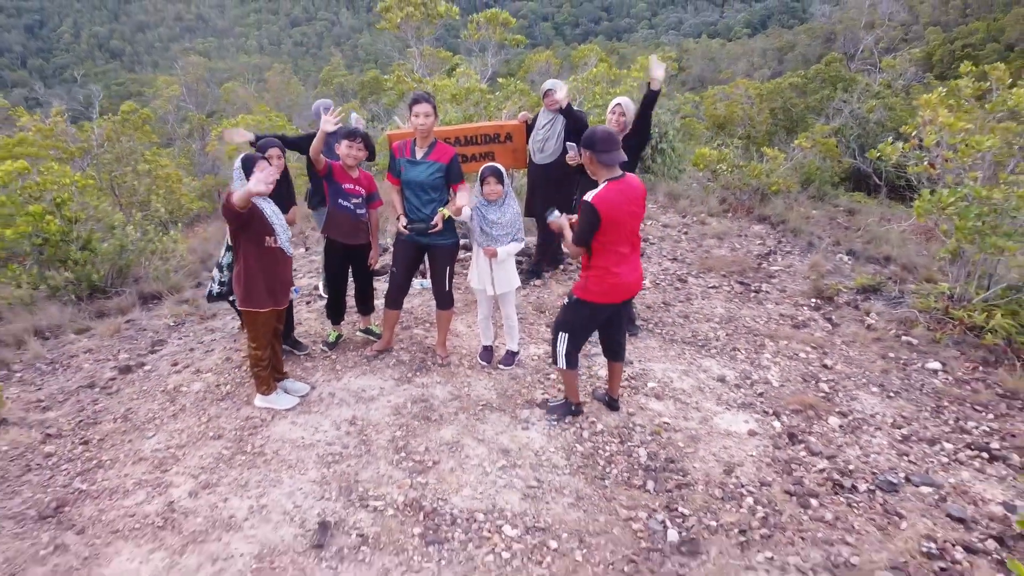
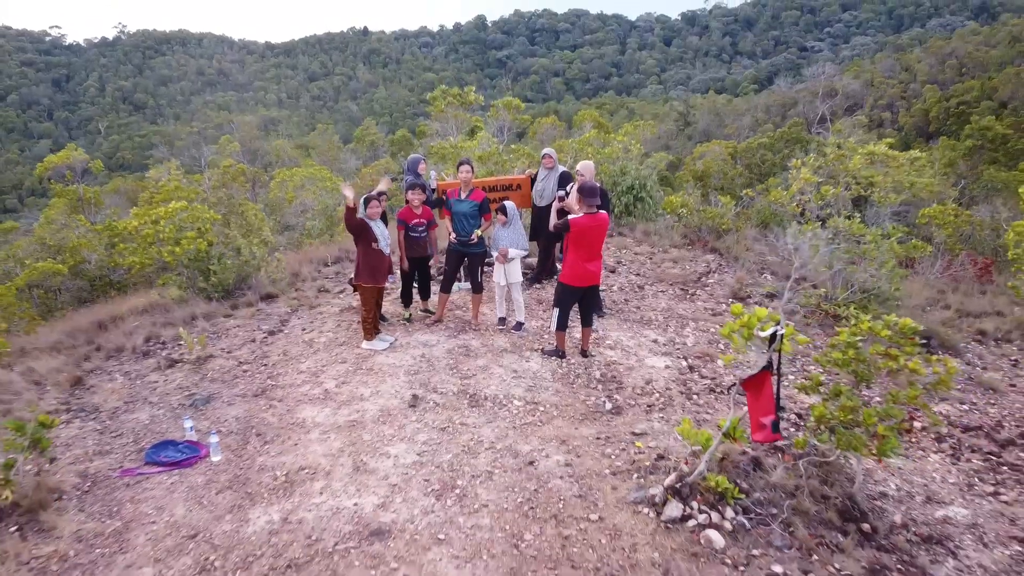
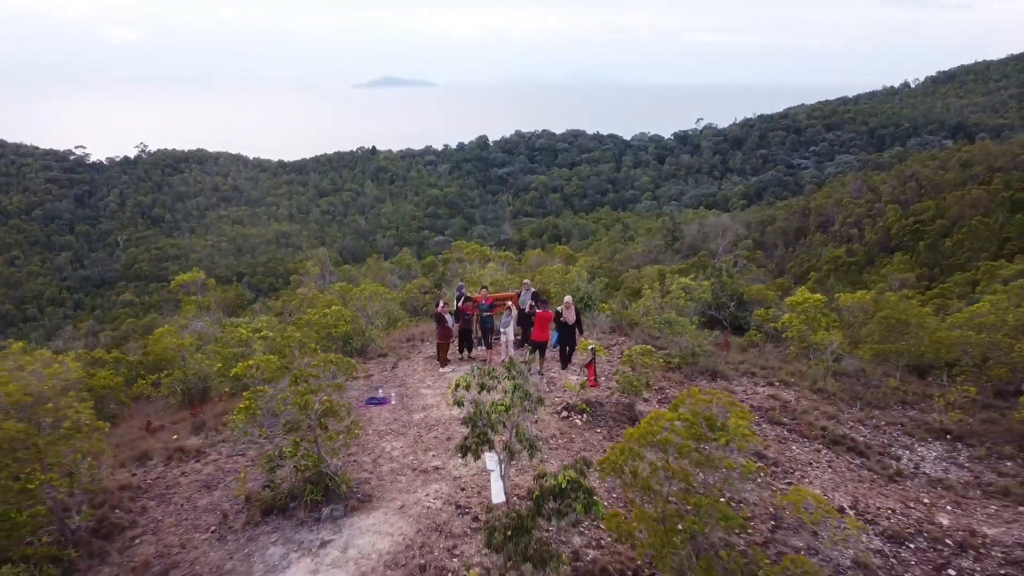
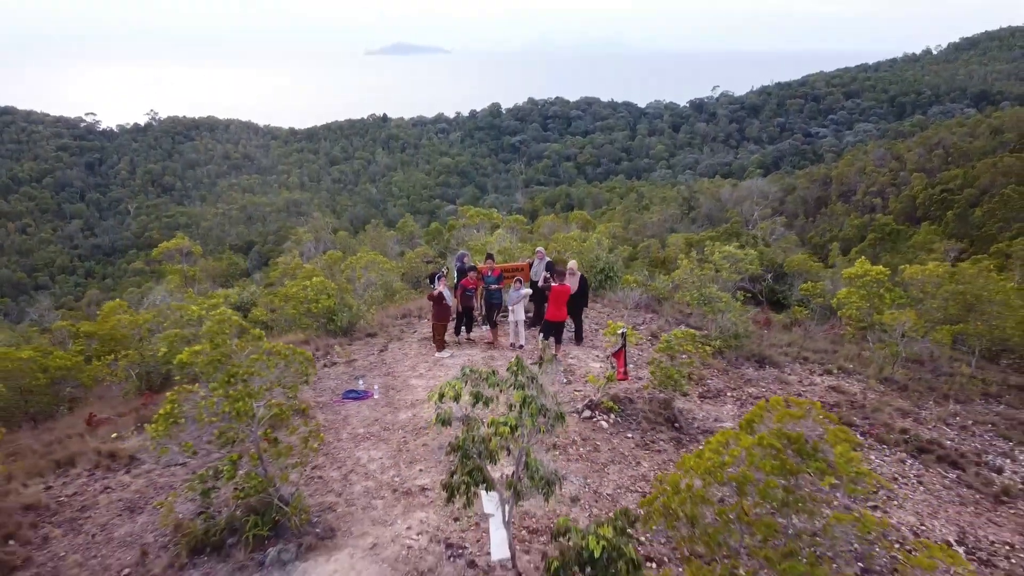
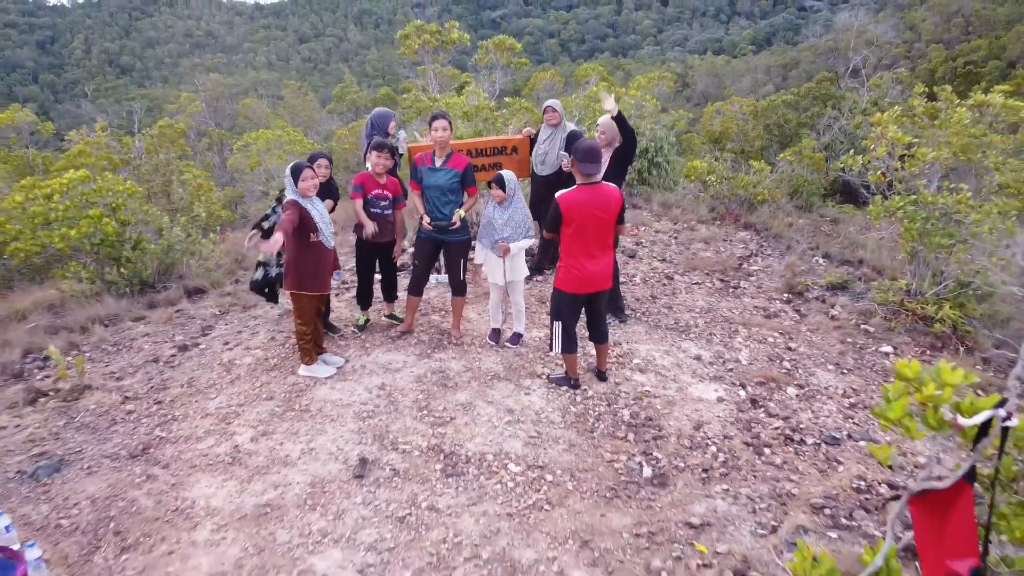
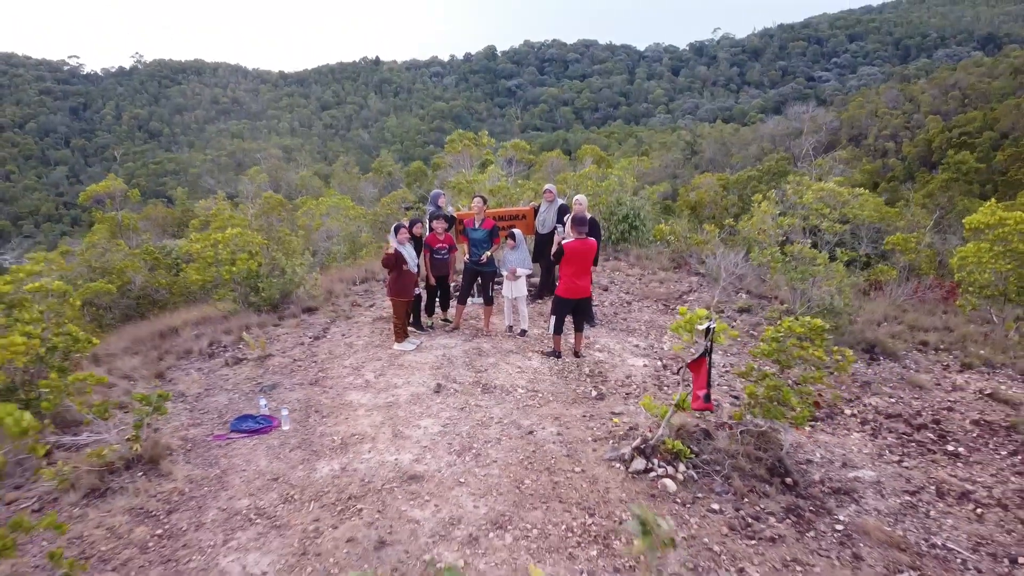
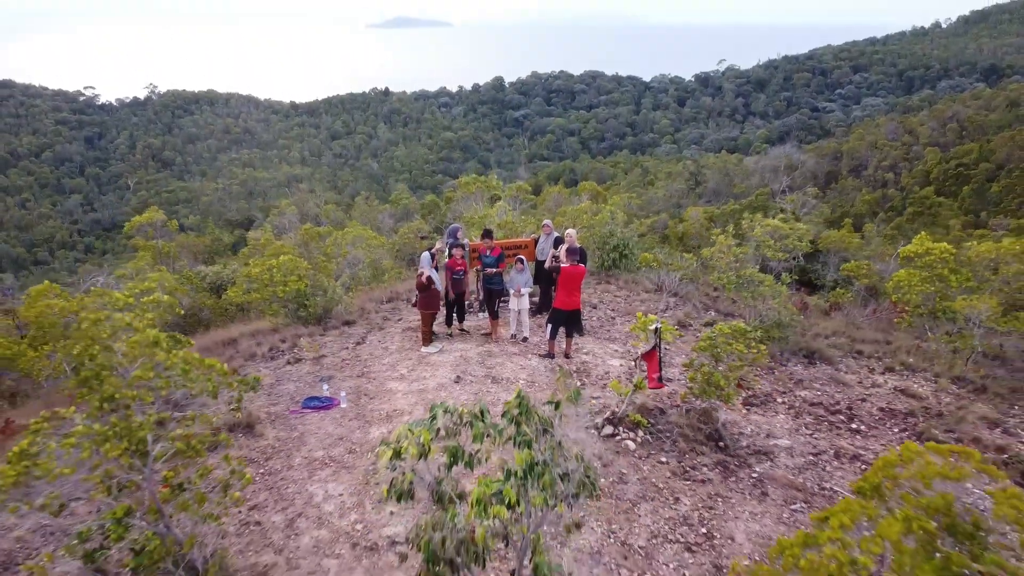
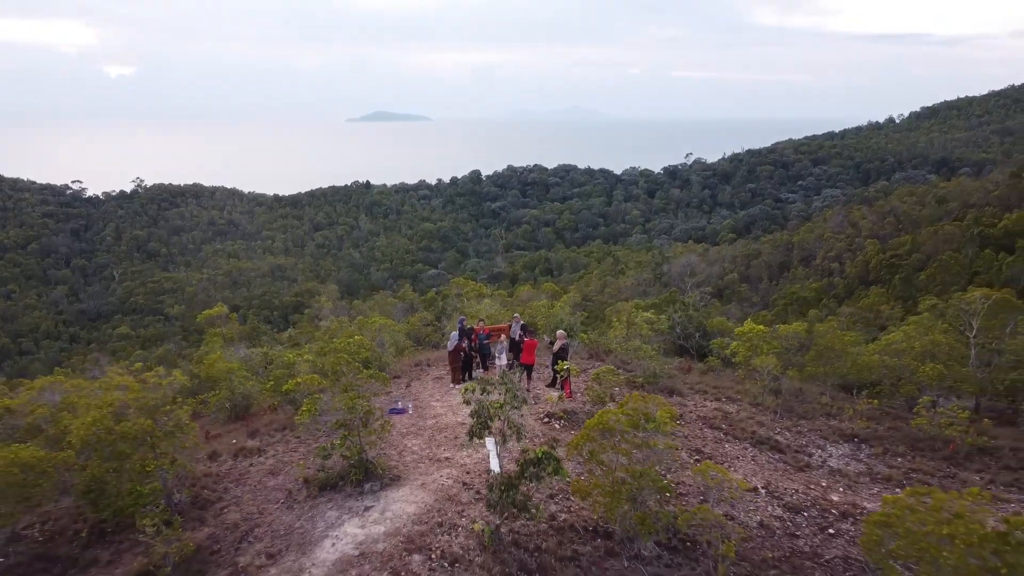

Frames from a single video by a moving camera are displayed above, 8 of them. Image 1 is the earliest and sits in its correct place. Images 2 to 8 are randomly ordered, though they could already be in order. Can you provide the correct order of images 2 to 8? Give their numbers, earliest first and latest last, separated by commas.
5, 2, 6, 7, 4, 3, 8
